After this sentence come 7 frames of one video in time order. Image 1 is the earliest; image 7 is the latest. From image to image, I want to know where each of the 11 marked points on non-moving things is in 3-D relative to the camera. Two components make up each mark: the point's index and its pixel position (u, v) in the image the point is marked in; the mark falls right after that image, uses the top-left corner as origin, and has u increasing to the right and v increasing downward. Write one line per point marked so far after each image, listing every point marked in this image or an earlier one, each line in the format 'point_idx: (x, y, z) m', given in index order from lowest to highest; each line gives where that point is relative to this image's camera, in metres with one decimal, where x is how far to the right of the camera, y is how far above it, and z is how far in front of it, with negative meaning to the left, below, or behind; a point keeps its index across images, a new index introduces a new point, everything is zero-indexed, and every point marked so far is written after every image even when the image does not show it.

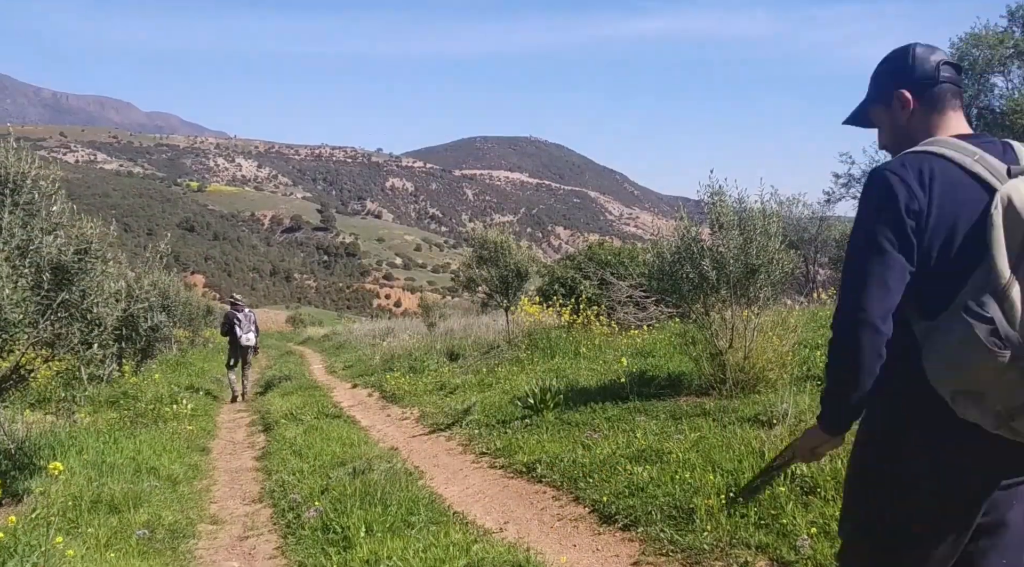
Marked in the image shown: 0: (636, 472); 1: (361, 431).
0: (+1.0, -1.5, +7.0) m
1: (-1.9, -1.9, +11.5) m
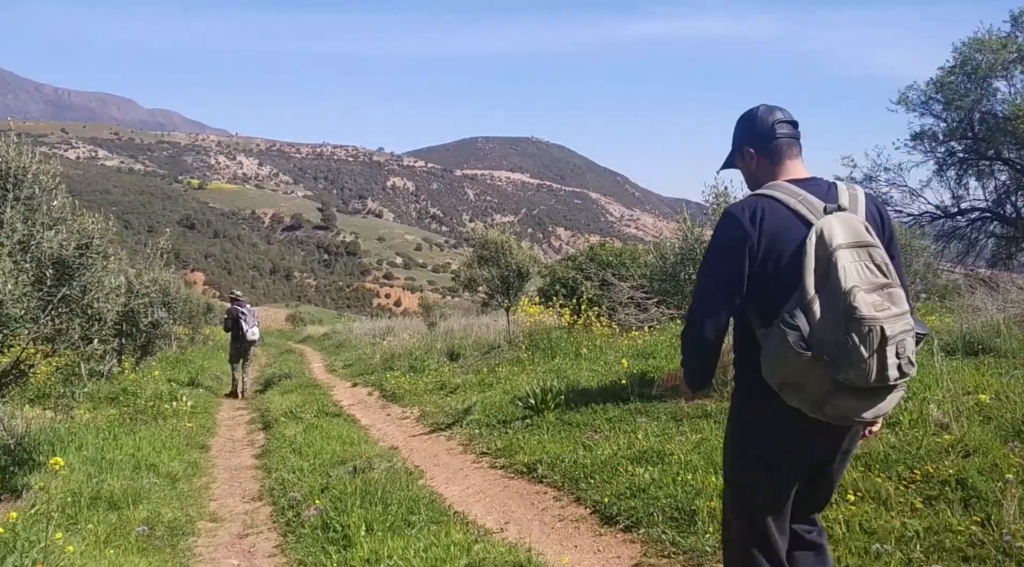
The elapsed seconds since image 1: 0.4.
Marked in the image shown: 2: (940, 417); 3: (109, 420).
0: (+1.0, -1.5, +7.0) m
1: (-1.9, -1.9, +11.5) m
2: (+3.4, -1.1, +7.2) m
3: (-4.9, -1.7, +11.0) m
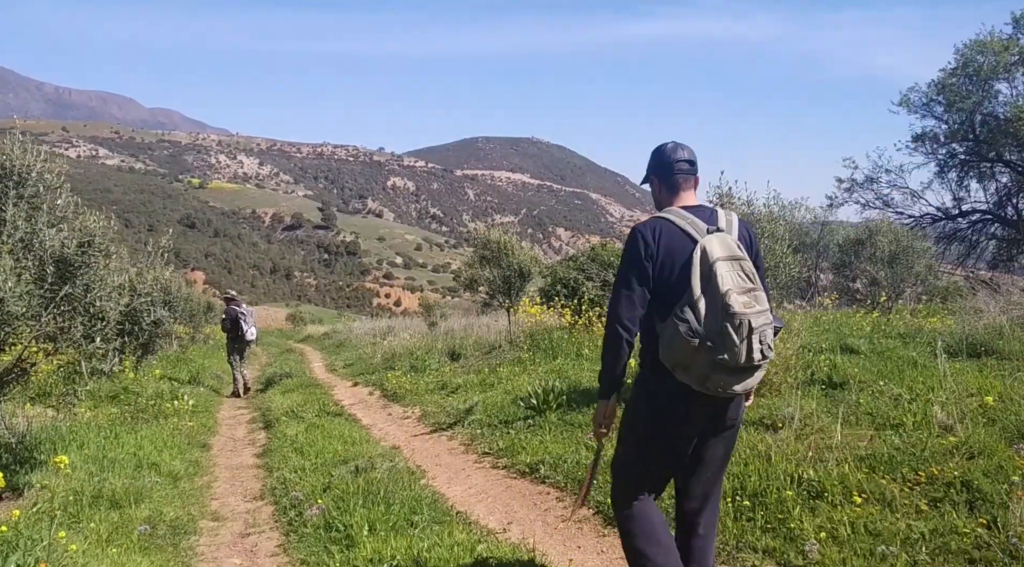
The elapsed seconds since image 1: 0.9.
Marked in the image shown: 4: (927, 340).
0: (+1.0, -1.5, +6.9) m
1: (-1.9, -1.9, +11.4) m
2: (+3.4, -1.1, +7.2) m
3: (-4.9, -1.6, +11.0) m
4: (+5.8, -0.8, +12.5) m
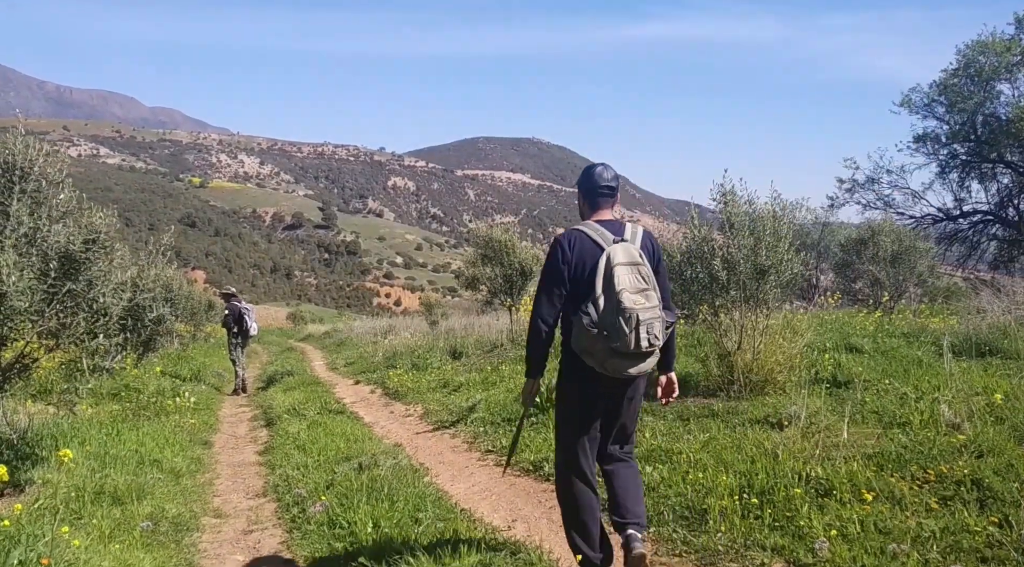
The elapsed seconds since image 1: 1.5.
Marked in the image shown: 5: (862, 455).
0: (+1.0, -1.4, +6.9) m
1: (-1.9, -1.8, +11.4) m
2: (+3.5, -1.1, +7.1) m
3: (-4.9, -1.6, +10.9) m
4: (+5.8, -0.8, +12.5) m
5: (+2.5, -1.2, +6.5) m
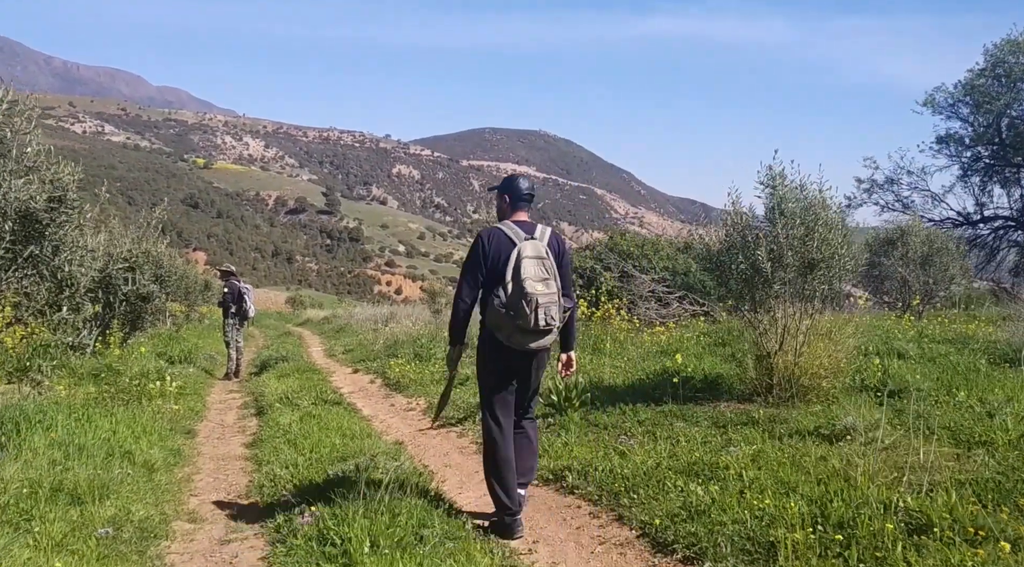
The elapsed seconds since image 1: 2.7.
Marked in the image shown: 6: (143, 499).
0: (+1.2, -1.4, +6.0) m
1: (-1.7, -1.6, +10.5) m
2: (+3.6, -1.1, +6.2) m
3: (-4.7, -1.3, +10.0) m
4: (+6.0, -0.8, +11.5) m
5: (+2.6, -1.2, +5.5) m
6: (-2.8, -1.6, +6.7) m
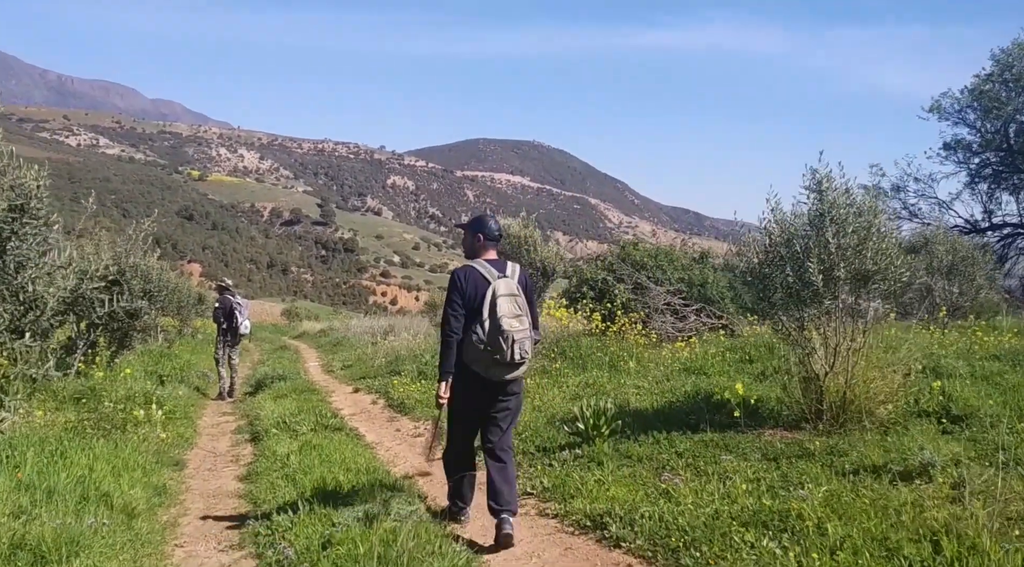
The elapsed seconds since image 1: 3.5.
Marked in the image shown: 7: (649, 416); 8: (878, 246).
0: (+1.4, -1.5, +5.1) m
1: (-1.5, -1.8, +9.6) m
2: (+3.8, -1.2, +5.3) m
3: (-4.5, -1.5, +9.1) m
4: (+6.2, -1.0, +10.7) m
5: (+2.9, -1.3, +4.6) m
6: (-2.5, -1.7, +5.8) m
7: (+1.4, -1.3, +9.0) m
8: (+3.3, +0.3, +8.0) m
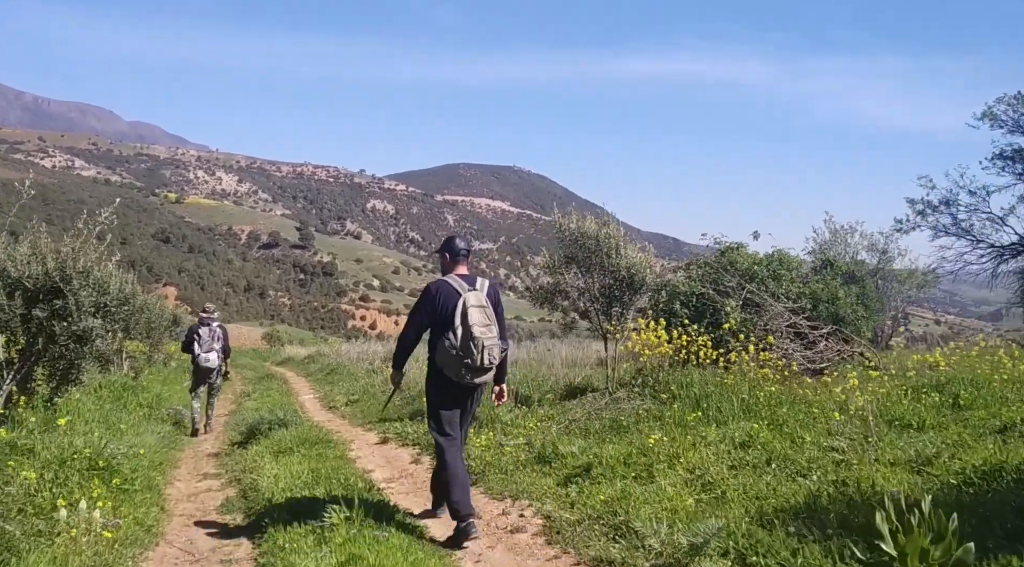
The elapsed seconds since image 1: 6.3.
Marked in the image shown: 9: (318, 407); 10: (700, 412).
0: (+2.7, -1.4, +1.2) m
1: (-0.4, -1.8, +5.6) m
2: (+5.1, -1.1, +1.5) m
3: (-3.3, -1.4, +5.0) m
4: (+7.3, -1.0, +6.9) m
5: (+4.2, -1.2, +0.8) m
6: (-1.3, -1.6, +1.9) m
7: (+2.6, -1.3, +5.1) m
8: (+4.5, +0.3, +4.2) m
9: (-3.8, -2.5, +17.8) m
10: (+2.1, -1.3, +9.6) m
